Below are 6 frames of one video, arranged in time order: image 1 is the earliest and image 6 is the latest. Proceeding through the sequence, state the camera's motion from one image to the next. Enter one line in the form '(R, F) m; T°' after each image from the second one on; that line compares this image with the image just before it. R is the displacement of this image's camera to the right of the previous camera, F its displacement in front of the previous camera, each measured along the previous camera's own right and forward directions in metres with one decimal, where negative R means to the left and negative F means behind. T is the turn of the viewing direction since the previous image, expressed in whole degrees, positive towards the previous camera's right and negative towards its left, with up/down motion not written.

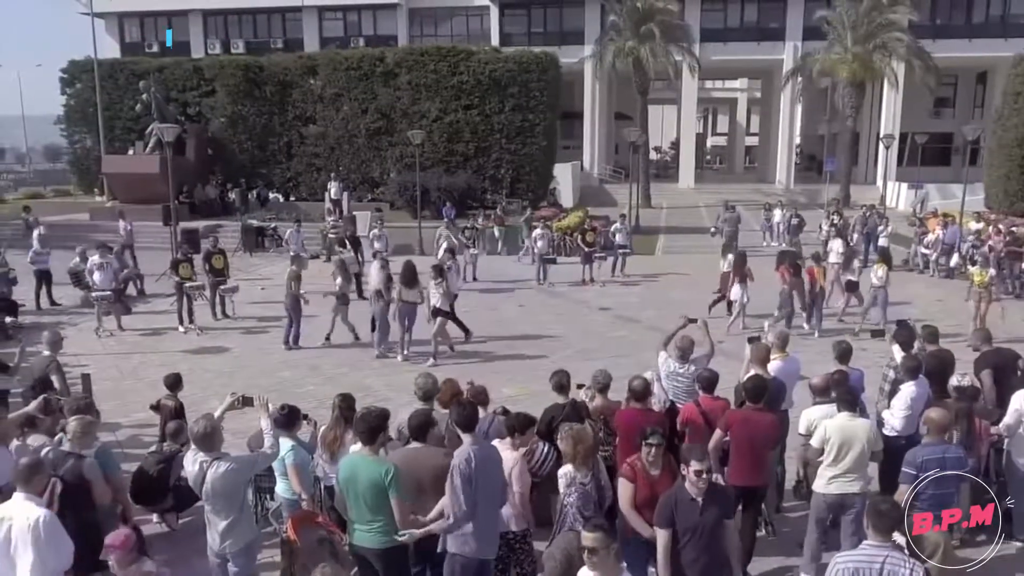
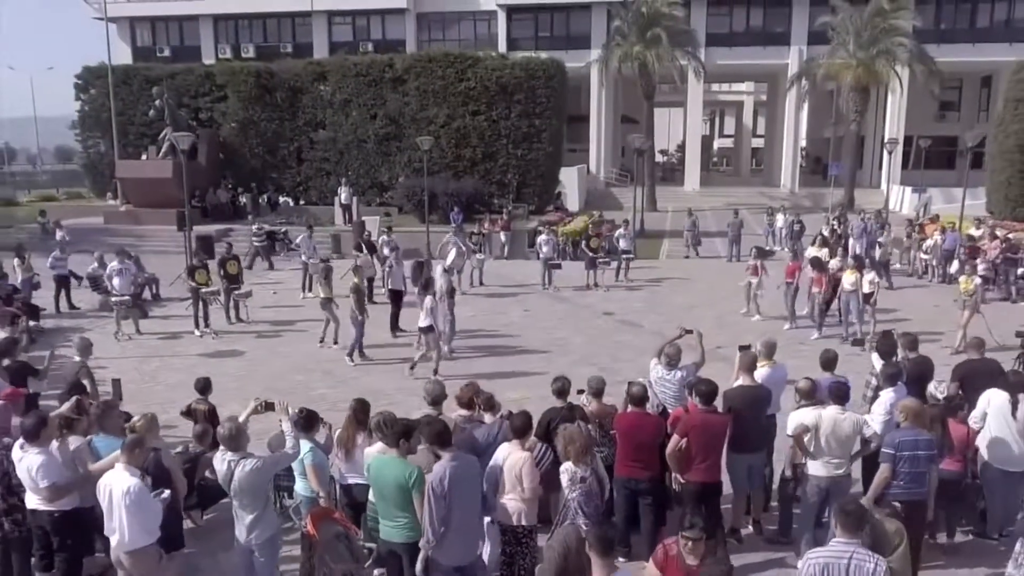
(0.0, -0.4) m; 0°
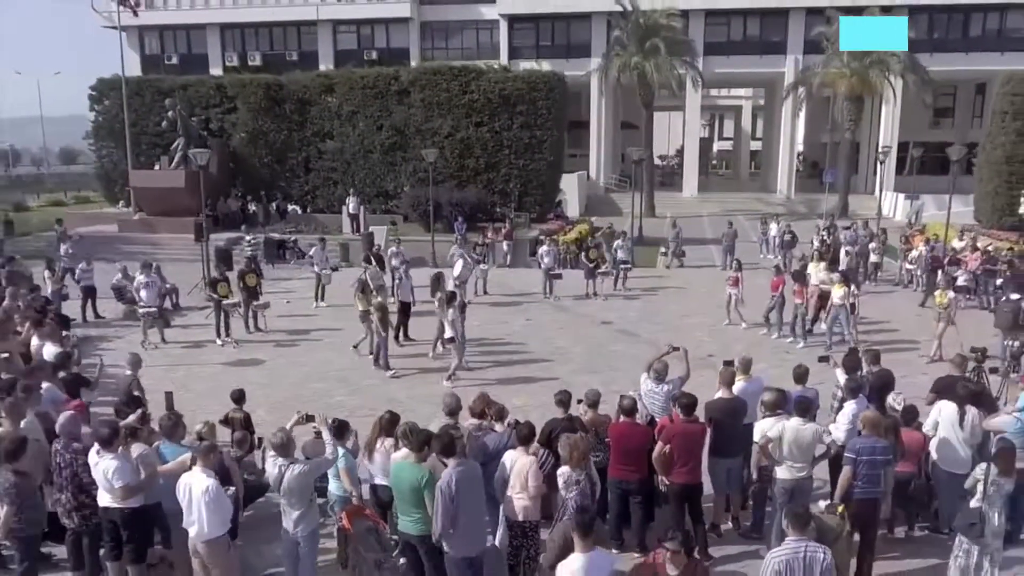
(0.0, -0.9) m; 0°
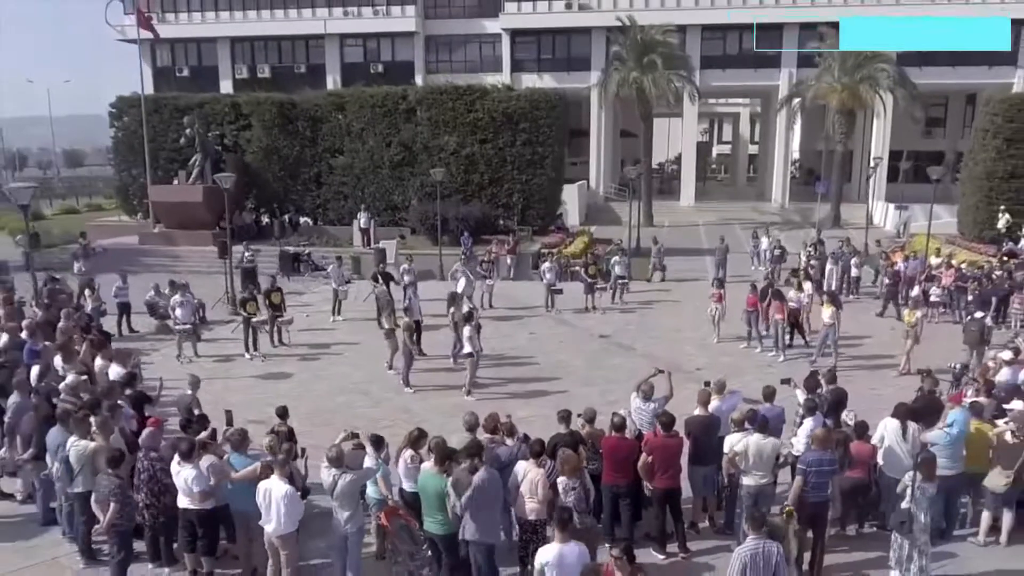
(-0.1, -1.3) m; 0°
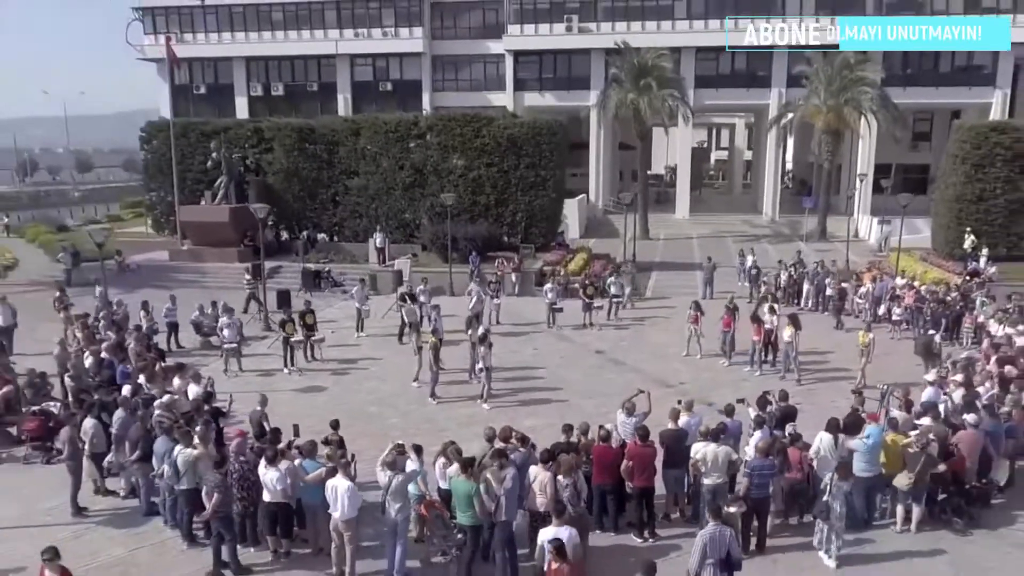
(-0.1, -2.3) m; 0°
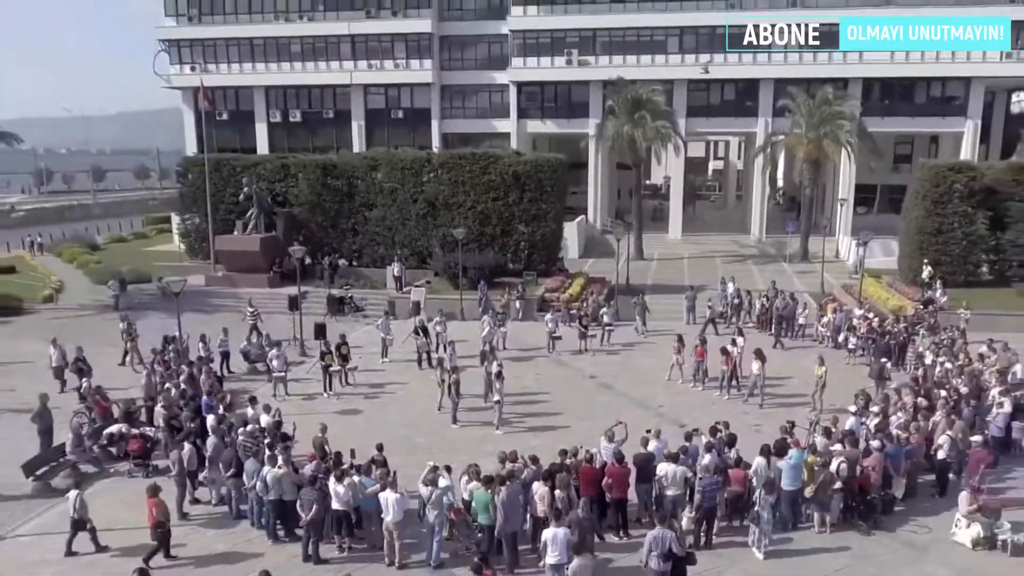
(-0.1, -3.3) m; 0°
